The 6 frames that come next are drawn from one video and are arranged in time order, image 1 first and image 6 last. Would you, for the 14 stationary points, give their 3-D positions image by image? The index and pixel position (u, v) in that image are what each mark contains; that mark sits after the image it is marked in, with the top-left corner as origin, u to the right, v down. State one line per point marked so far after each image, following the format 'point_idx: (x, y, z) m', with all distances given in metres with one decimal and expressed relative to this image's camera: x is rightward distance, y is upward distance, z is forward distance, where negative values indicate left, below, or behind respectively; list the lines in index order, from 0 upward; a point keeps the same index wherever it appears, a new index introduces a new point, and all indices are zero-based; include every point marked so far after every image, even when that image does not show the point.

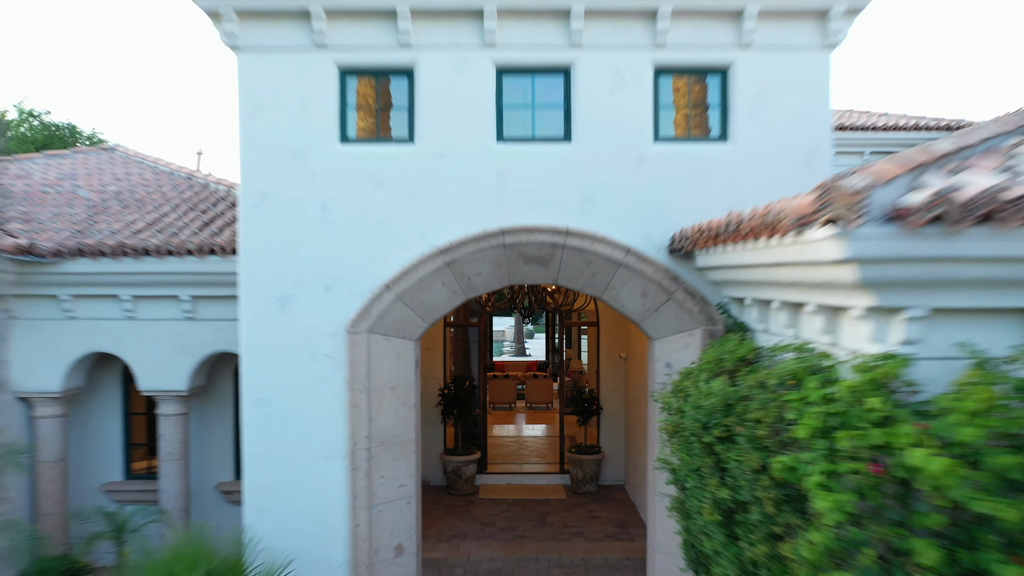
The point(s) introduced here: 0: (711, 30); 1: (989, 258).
0: (+1.6, +2.1, +5.5) m
1: (+2.2, +0.1, +3.1) m
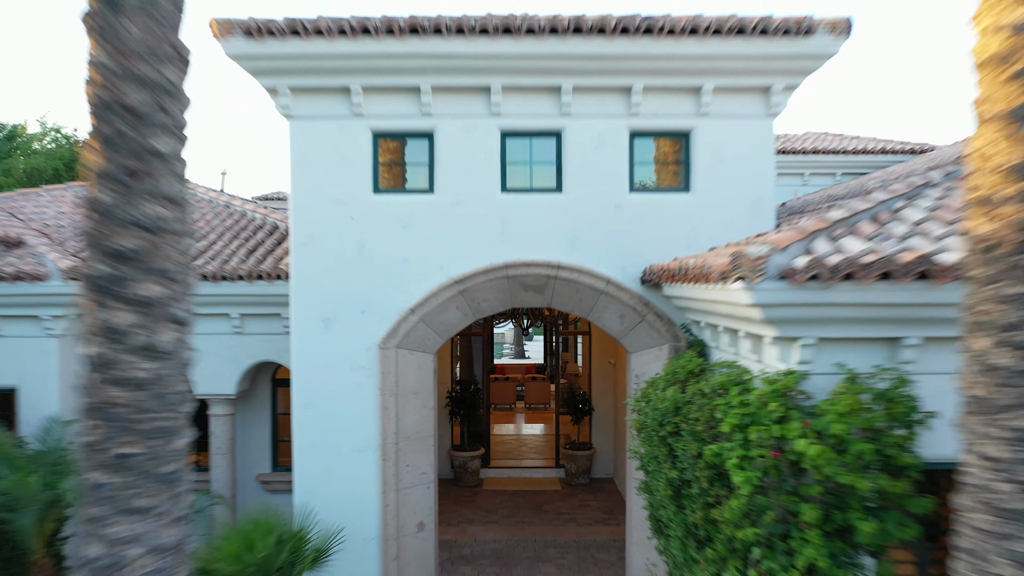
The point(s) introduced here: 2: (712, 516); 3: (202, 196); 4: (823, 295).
0: (+1.7, +1.9, +6.7) m
1: (+2.2, -0.1, +4.4) m
2: (+1.4, -1.6, +4.7) m
3: (-5.4, +1.6, +11.5) m
4: (+2.0, 0.0, +4.3) m
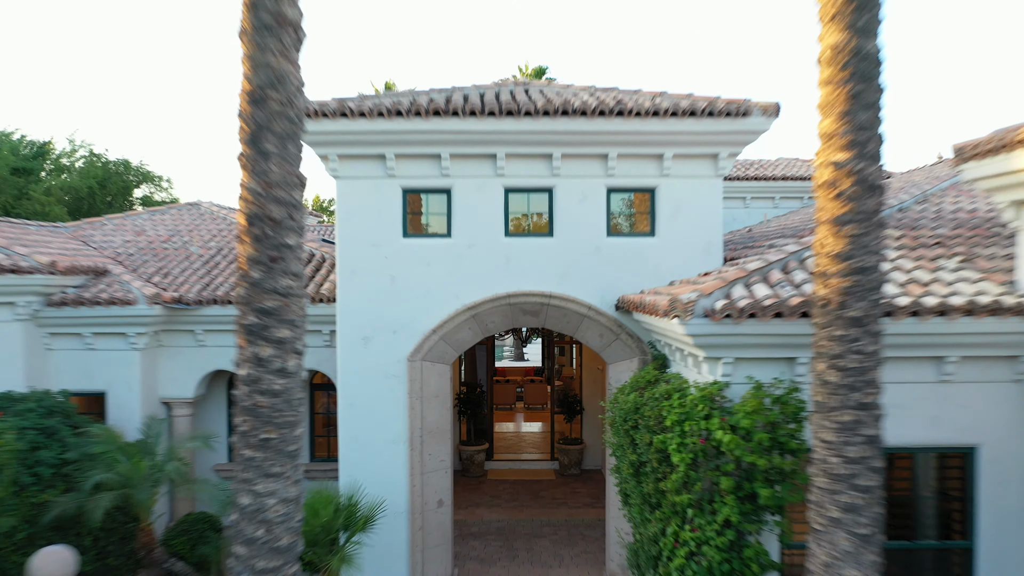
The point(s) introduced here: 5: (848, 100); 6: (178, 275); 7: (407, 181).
0: (+1.7, +1.6, +8.5) m
1: (+2.2, -0.4, +6.1) m
2: (+1.4, -1.9, +6.4) m
3: (-5.3, +1.2, +13.2) m
4: (+2.0, -0.4, +6.1) m
5: (+2.5, +1.4, +4.8) m
6: (-5.4, +0.2, +10.8) m
7: (-1.3, +1.4, +8.5) m
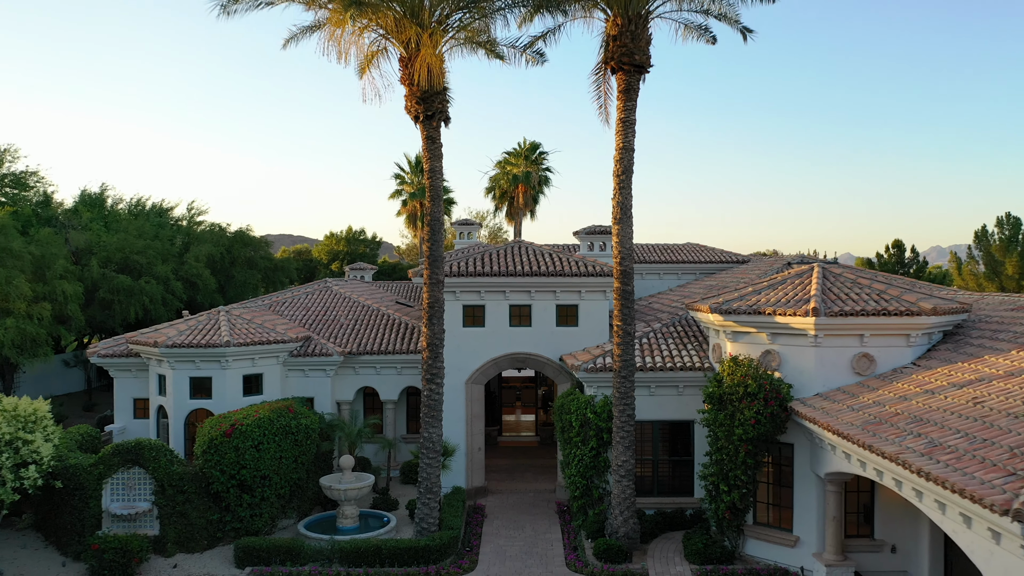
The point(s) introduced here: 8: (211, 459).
0: (+1.7, -0.2, +18.6) m
1: (+2.2, -2.2, +16.2) m
2: (+1.4, -3.7, +16.6) m
3: (-5.3, -0.5, +23.4) m
4: (+2.0, -2.1, +16.2) m
5: (+2.5, -0.4, +14.9) m
6: (-5.3, -1.5, +20.9) m
7: (-1.3, -0.4, +18.6) m
8: (-6.8, -3.9, +15.0) m
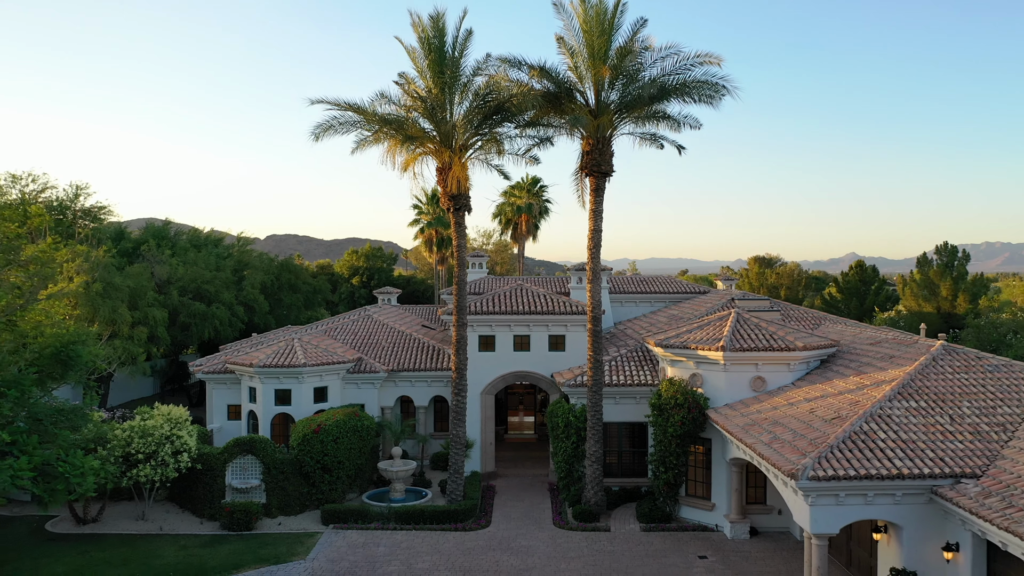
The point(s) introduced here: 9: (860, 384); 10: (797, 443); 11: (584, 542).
0: (+1.8, -1.5, +24.8) m
1: (+2.3, -3.5, +22.4) m
2: (+1.6, -5.0, +22.7) m
3: (-5.1, -1.8, +29.6) m
4: (+2.2, -3.4, +22.4) m
5: (+2.6, -1.7, +21.1) m
6: (-5.2, -2.8, +27.1) m
7: (-1.2, -1.7, +24.8) m
8: (-6.7, -5.2, +21.3) m
9: (+9.3, -2.6, +17.8) m
10: (+6.6, -3.6, +15.3) m
11: (+2.1, -7.4, +19.4) m
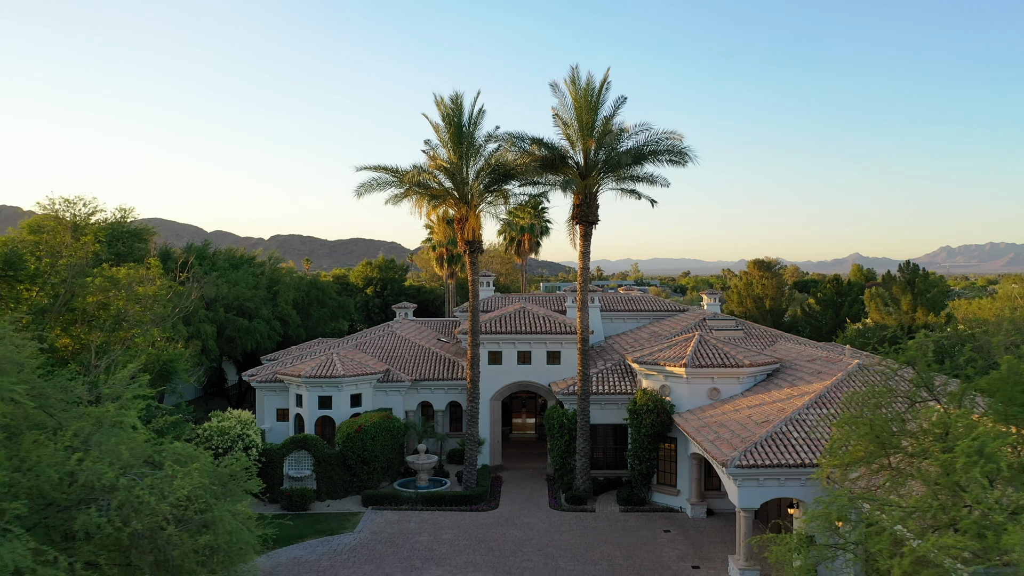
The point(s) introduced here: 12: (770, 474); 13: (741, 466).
0: (+2.0, -2.5, +29.6) m
1: (+2.5, -4.5, +27.3) m
2: (+1.7, -6.1, +27.6) m
3: (-4.9, -2.9, +34.5) m
4: (+2.3, -4.5, +27.2) m
5: (+2.7, -2.8, +26.0) m
6: (-5.0, -3.9, +32.0) m
7: (-1.0, -2.7, +29.7) m
8: (-6.5, -6.2, +26.2) m
9: (+9.5, -3.7, +22.6) m
10: (+6.7, -4.7, +20.2) m
11: (+2.3, -8.5, +24.2) m
12: (+7.3, -5.2, +18.7) m
13: (+6.4, -5.0, +18.5) m
